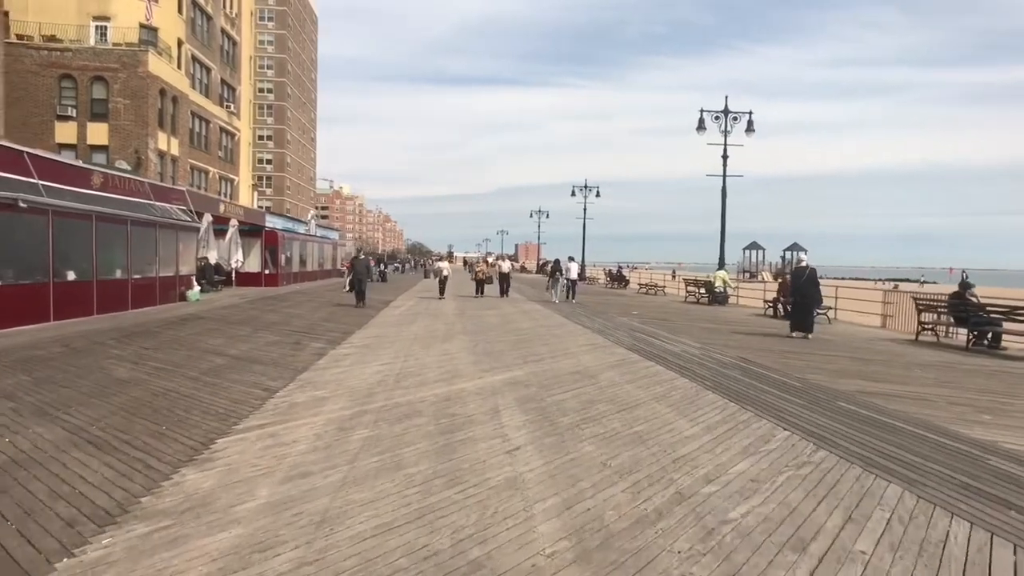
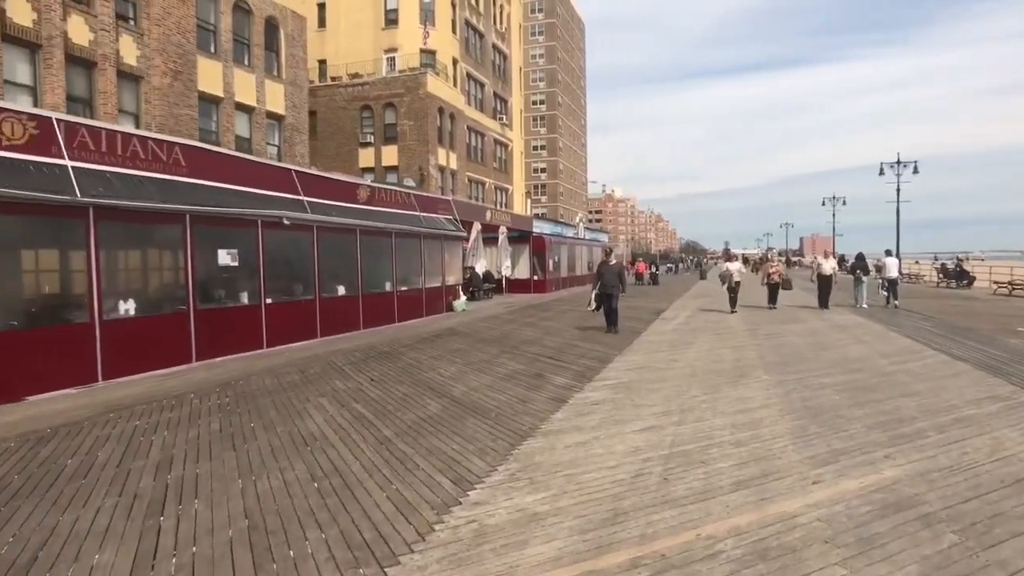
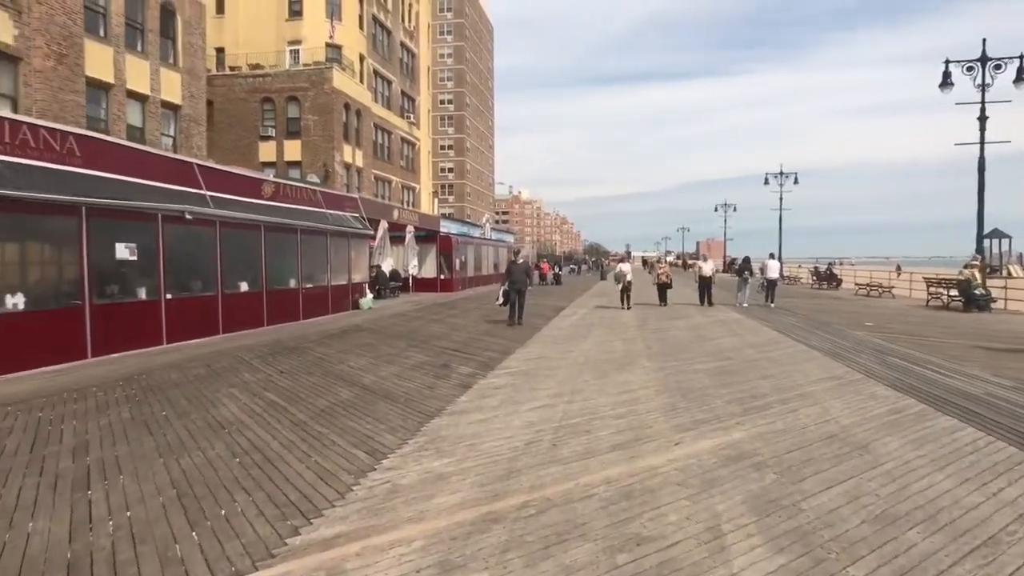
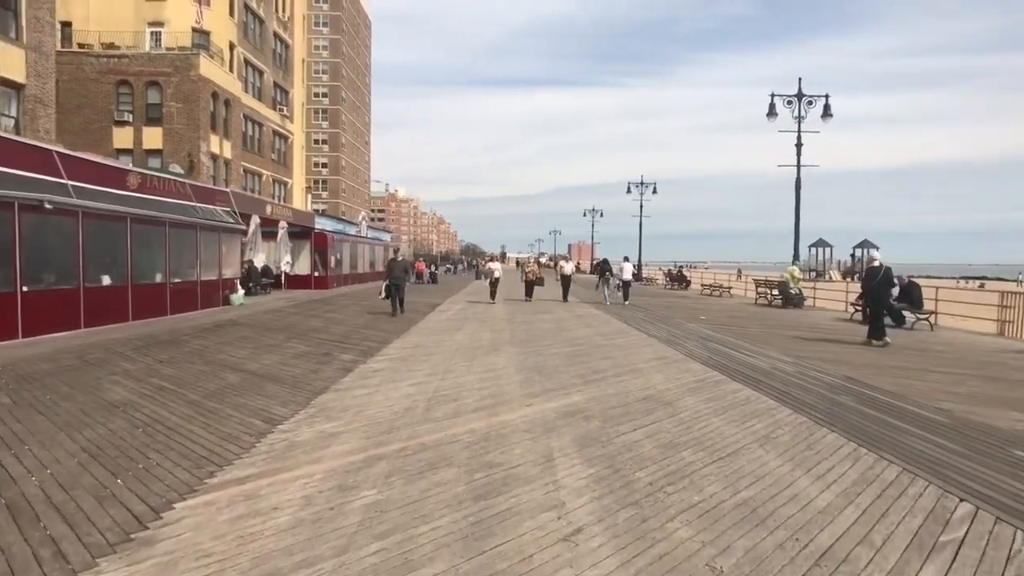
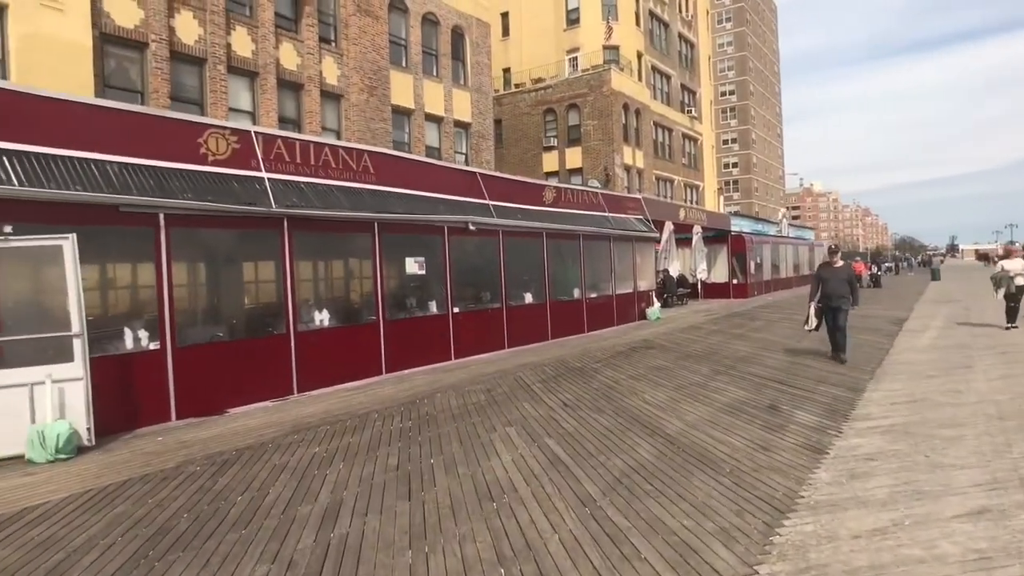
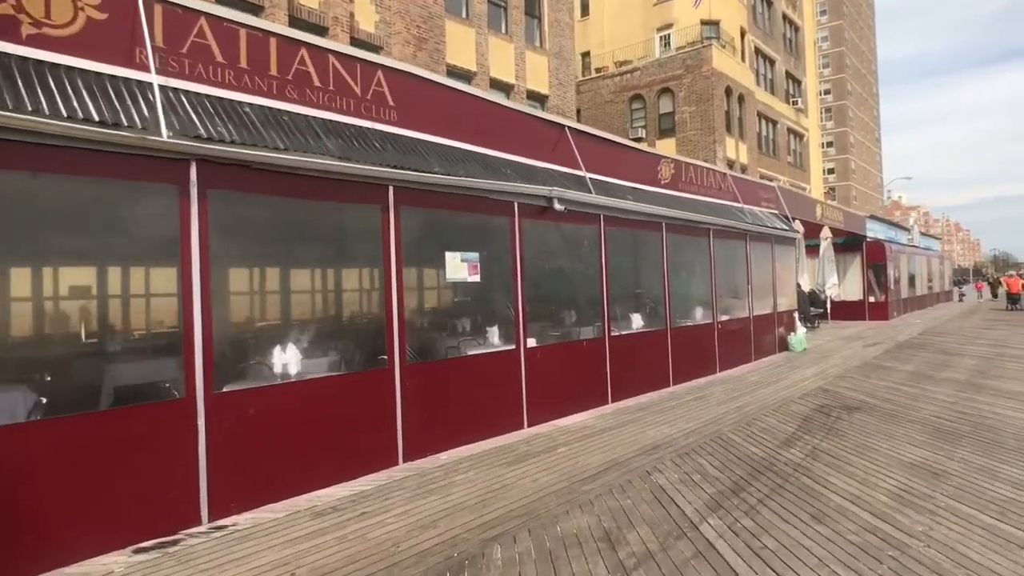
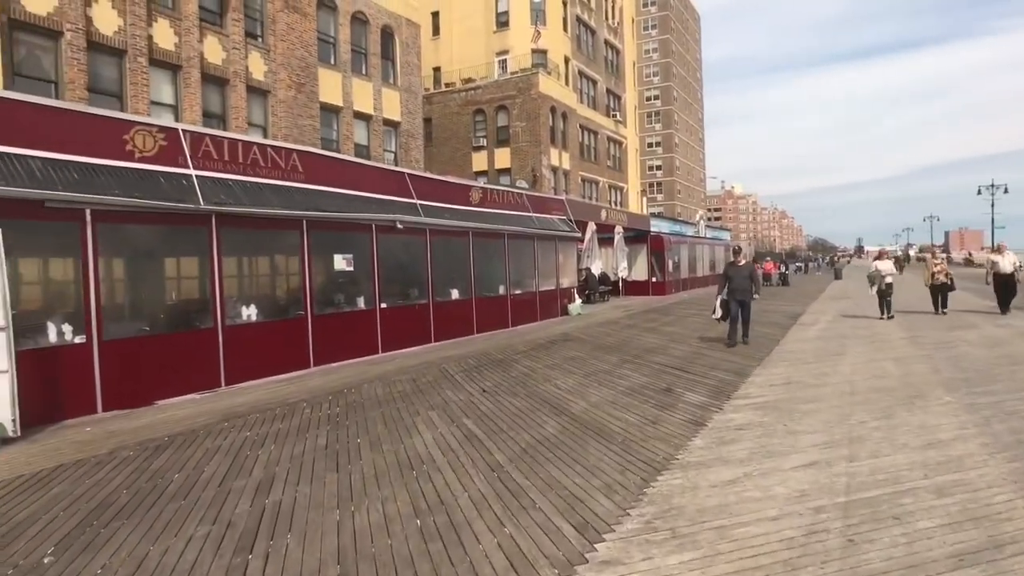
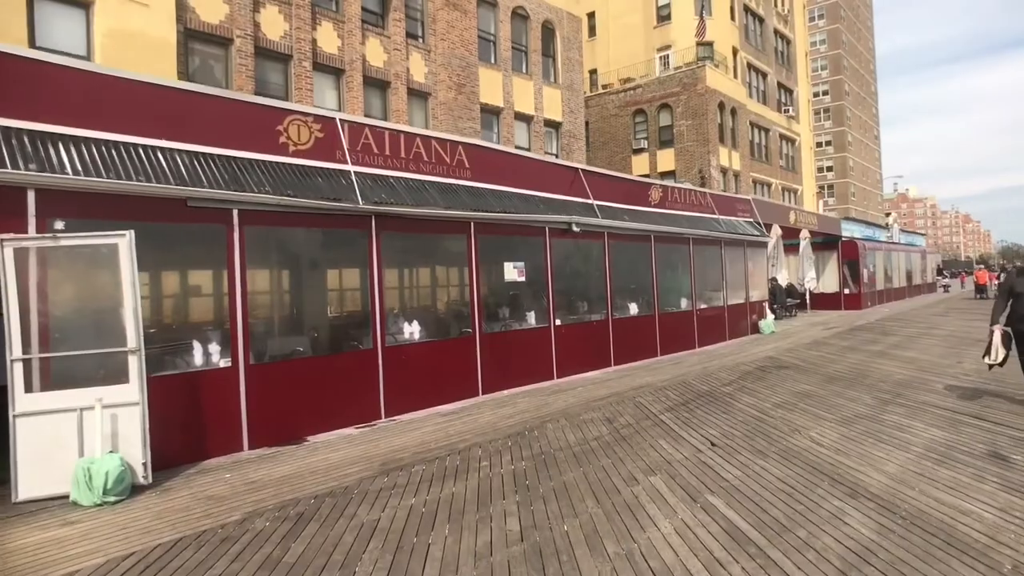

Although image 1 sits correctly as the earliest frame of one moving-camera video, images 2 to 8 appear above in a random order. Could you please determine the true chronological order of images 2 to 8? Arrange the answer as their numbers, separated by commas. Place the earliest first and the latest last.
4, 3, 2, 7, 5, 8, 6
